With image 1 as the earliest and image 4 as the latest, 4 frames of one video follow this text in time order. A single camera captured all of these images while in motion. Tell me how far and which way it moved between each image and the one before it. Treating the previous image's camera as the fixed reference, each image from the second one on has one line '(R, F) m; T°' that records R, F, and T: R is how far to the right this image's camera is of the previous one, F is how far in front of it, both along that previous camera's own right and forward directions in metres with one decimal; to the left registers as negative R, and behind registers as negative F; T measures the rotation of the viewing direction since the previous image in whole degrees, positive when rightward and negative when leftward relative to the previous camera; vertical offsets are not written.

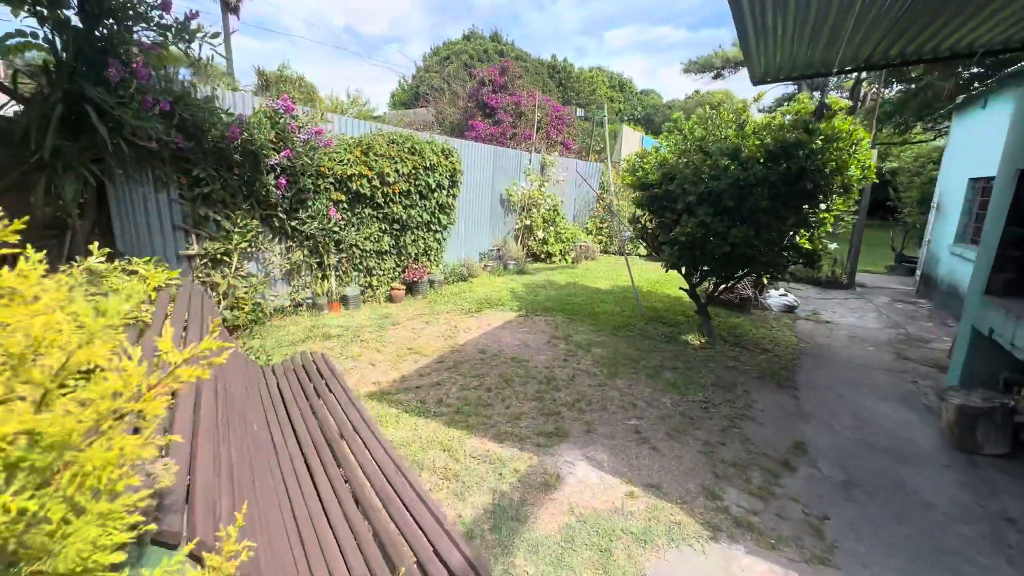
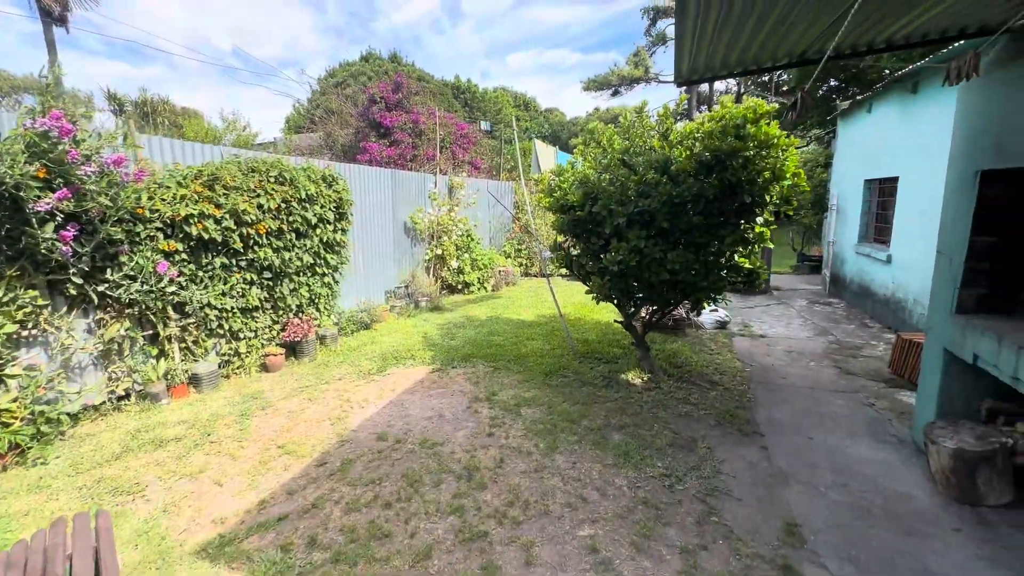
(+0.2, +0.9) m; +10°
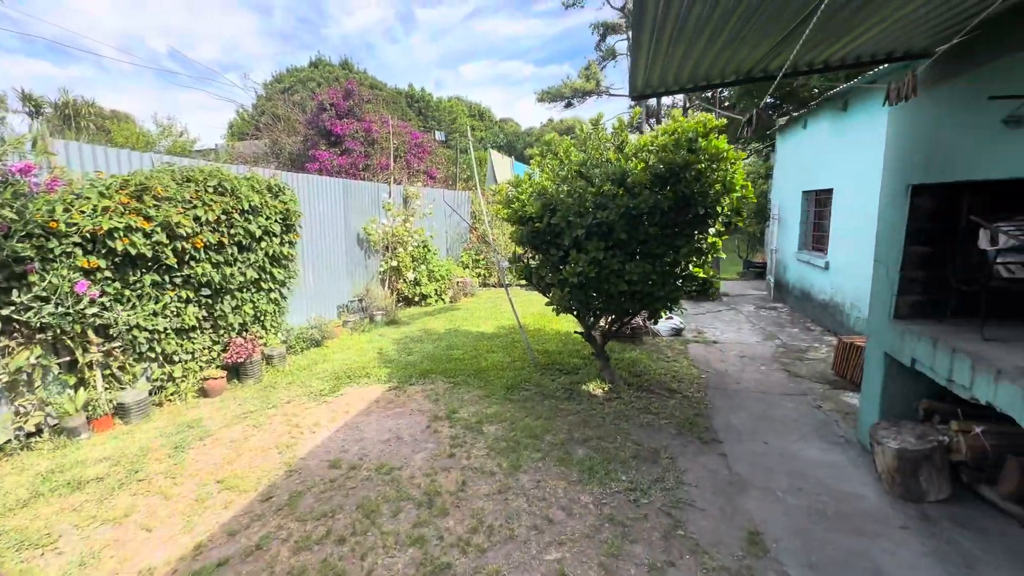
(0.0, +0.1) m; +5°
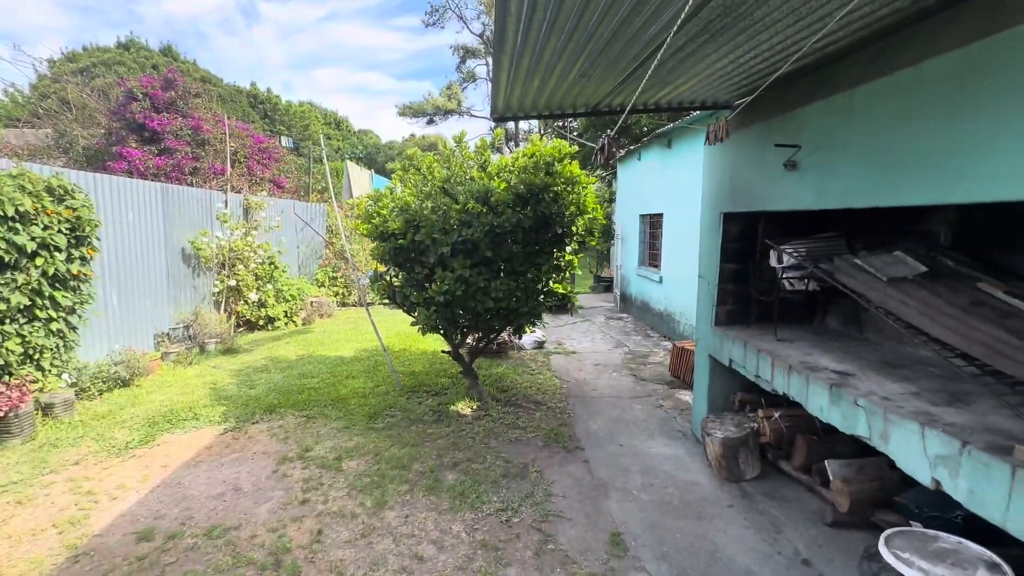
(0.0, +0.1) m; +17°
